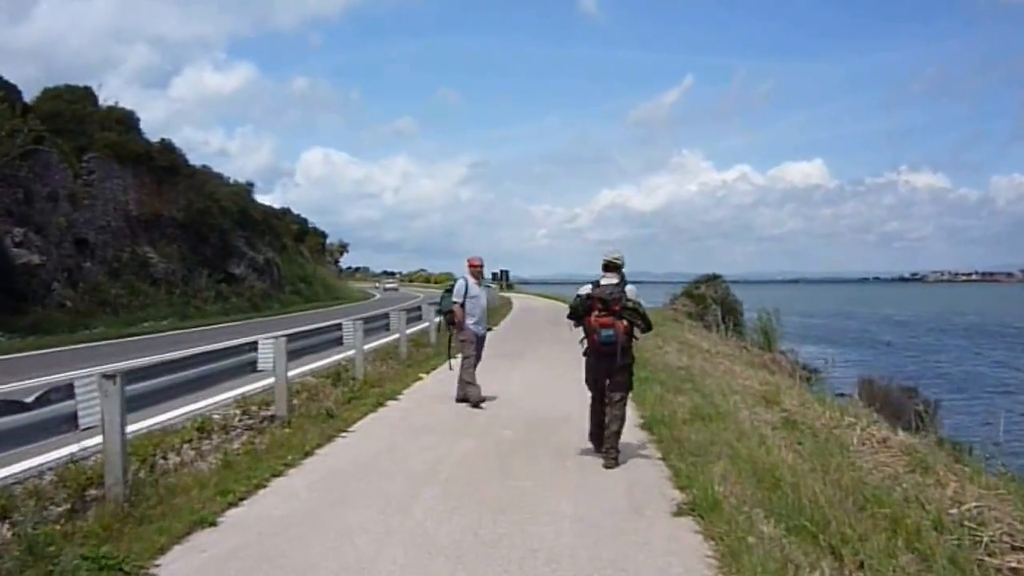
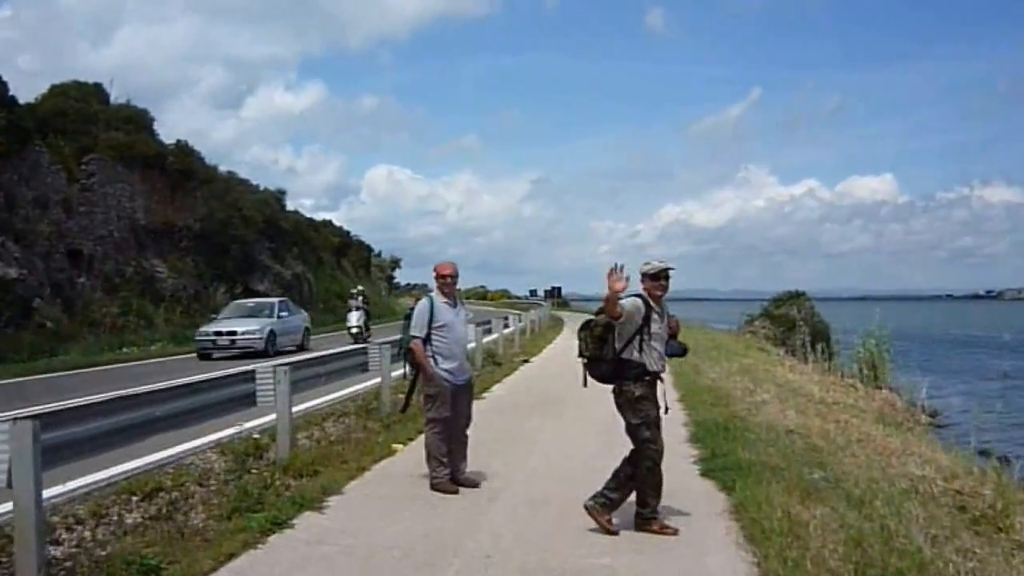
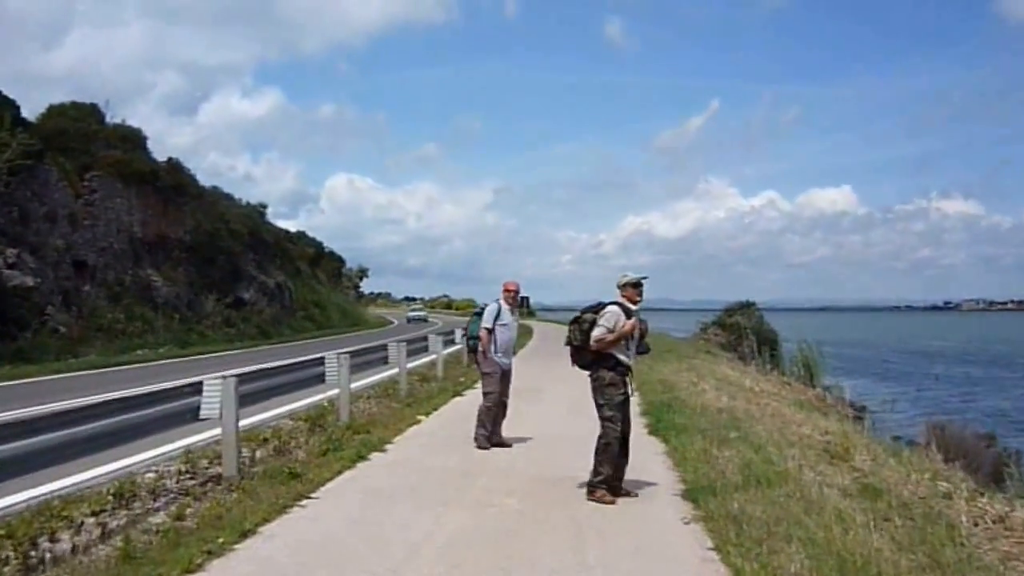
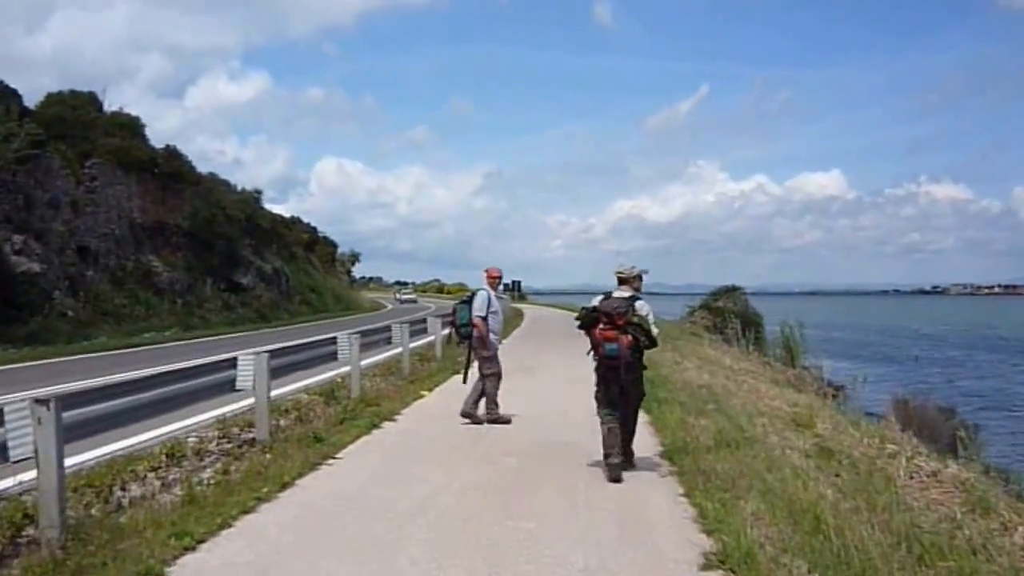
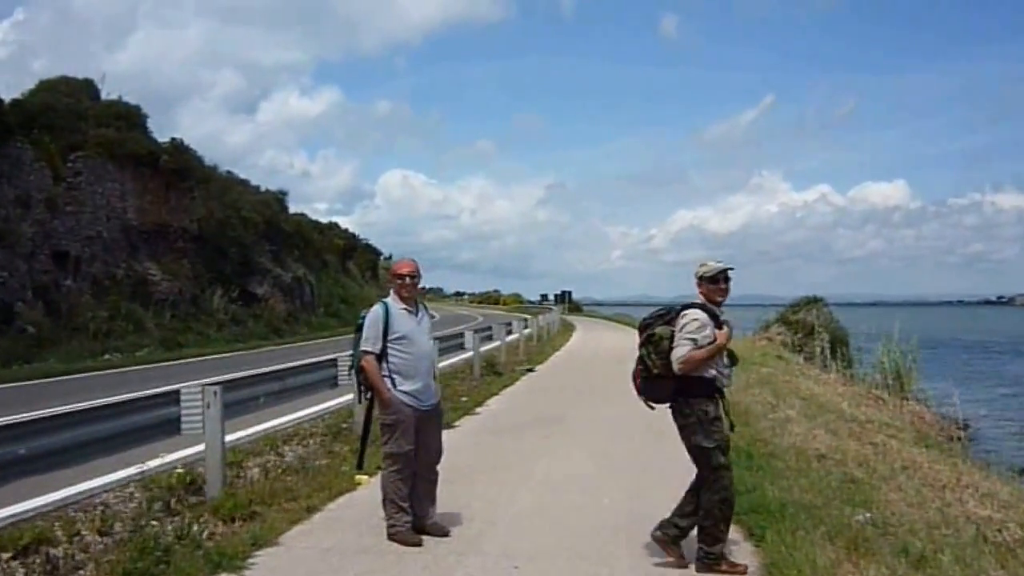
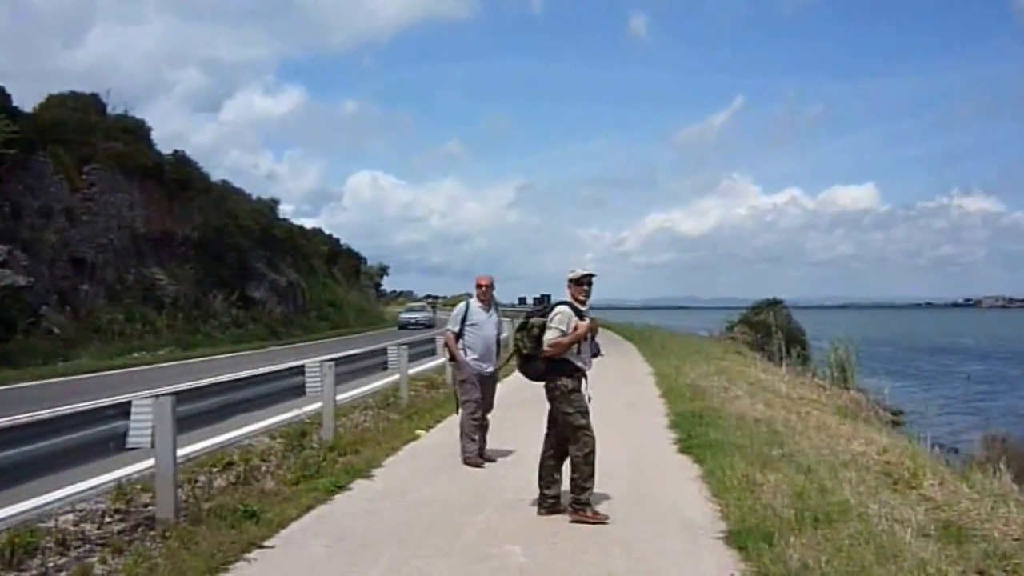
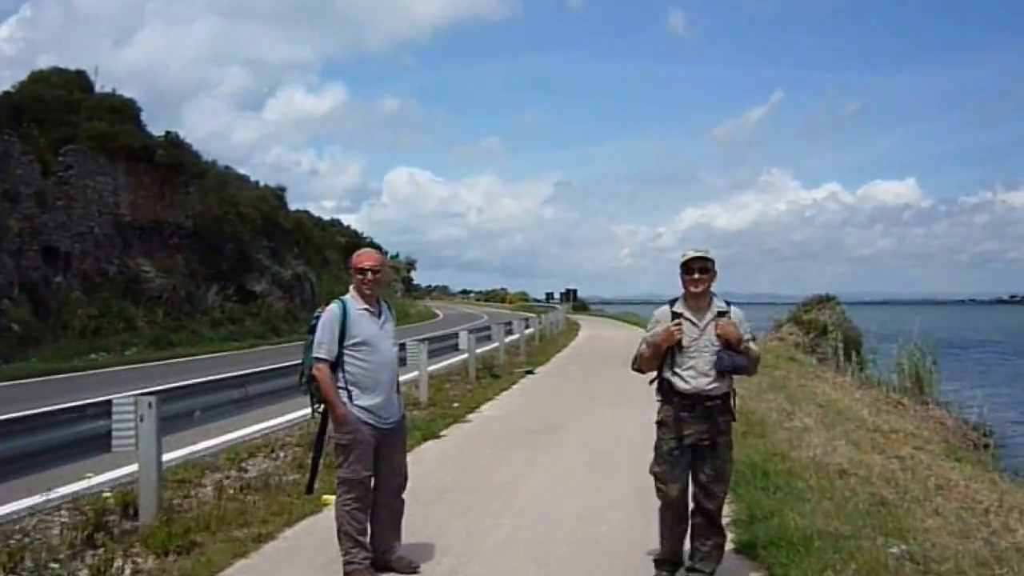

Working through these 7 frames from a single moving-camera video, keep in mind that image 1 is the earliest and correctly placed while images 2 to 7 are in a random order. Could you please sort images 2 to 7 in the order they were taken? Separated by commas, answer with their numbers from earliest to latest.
4, 3, 6, 2, 5, 7
